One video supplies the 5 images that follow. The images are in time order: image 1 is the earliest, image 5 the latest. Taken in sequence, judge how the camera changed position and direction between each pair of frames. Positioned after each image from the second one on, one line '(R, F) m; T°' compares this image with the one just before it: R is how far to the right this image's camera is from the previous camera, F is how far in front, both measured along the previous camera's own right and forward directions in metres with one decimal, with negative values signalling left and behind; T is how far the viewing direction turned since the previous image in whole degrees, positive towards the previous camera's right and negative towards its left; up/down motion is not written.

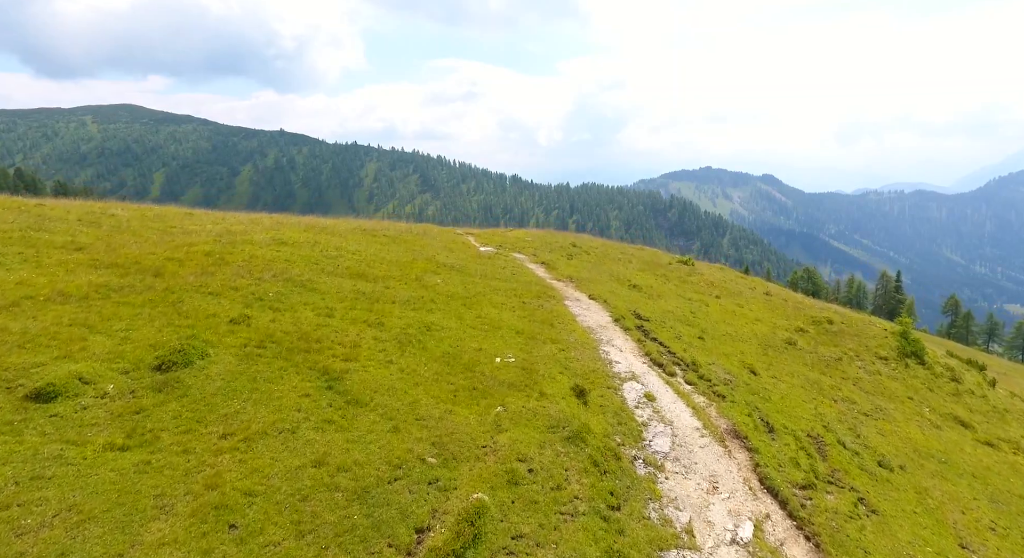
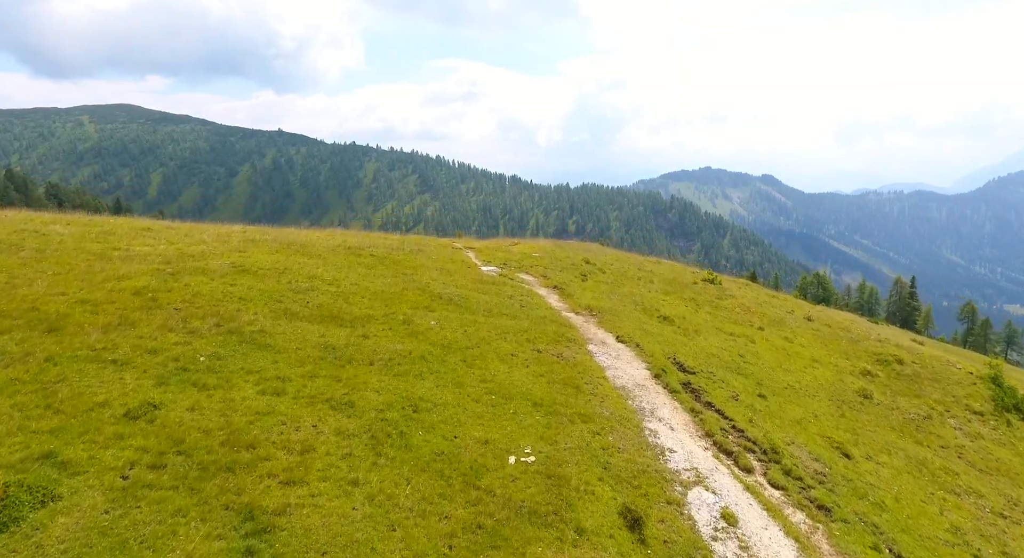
(-0.6, +7.4) m; 0°
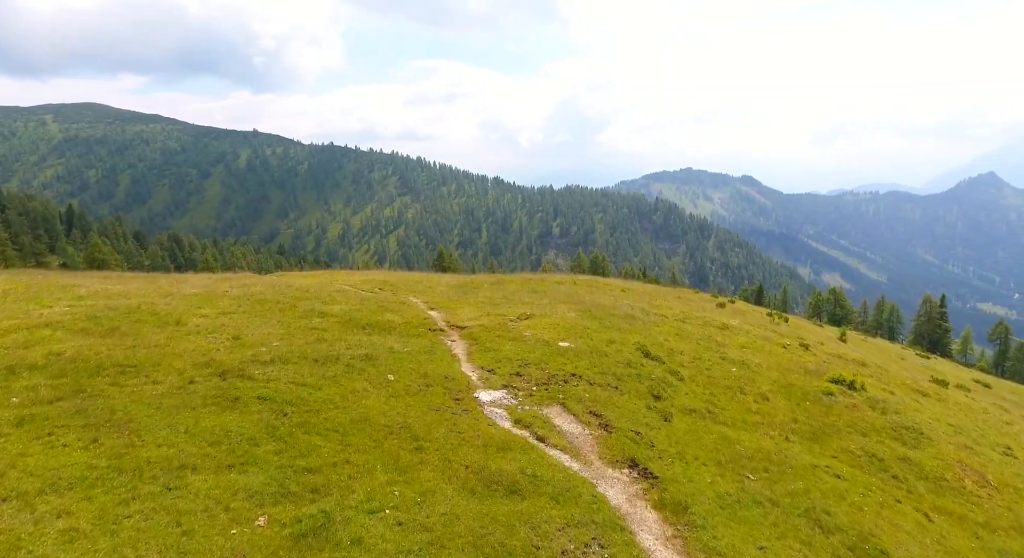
(-2.0, +24.3) m; +2°
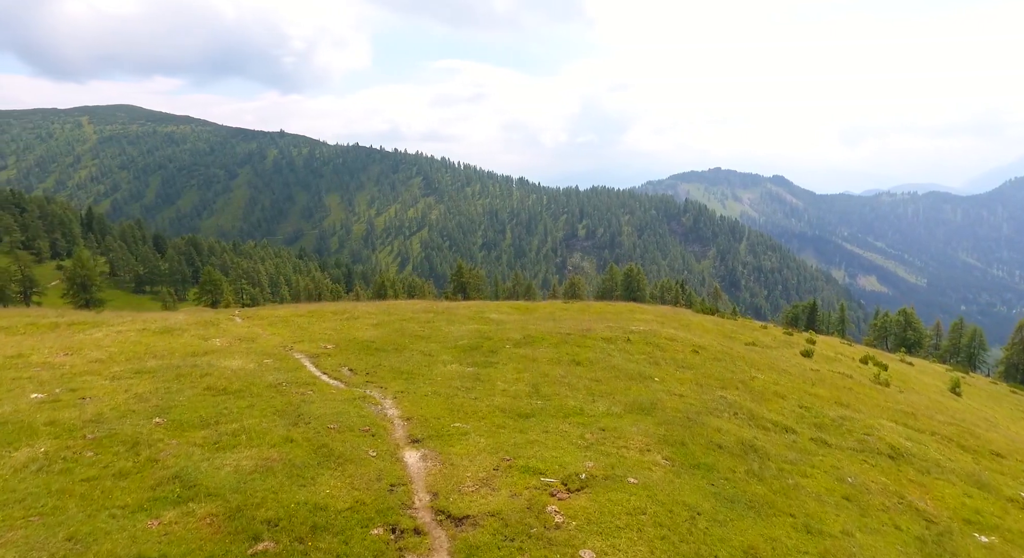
(-0.8, +20.6) m; -2°
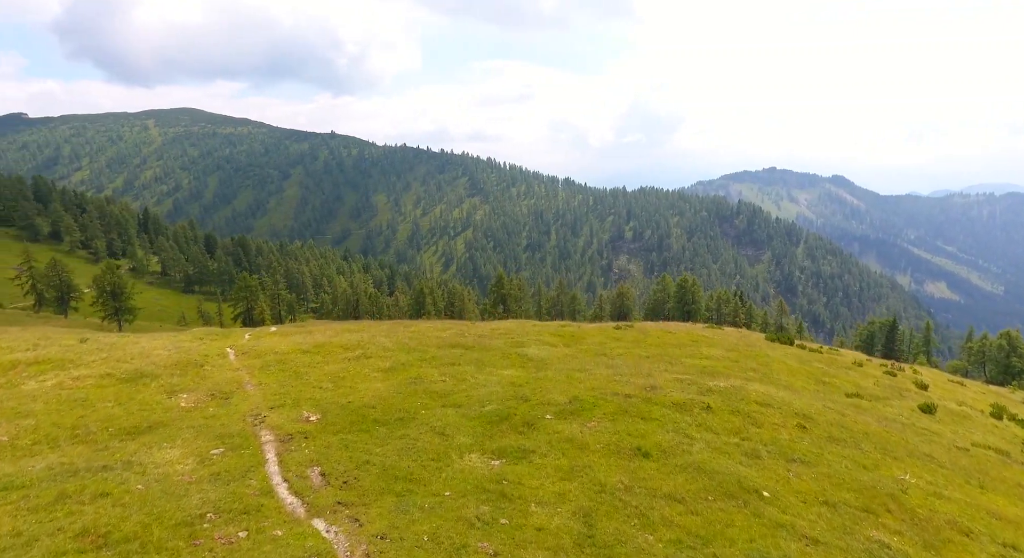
(0.0, +13.5) m; -4°
